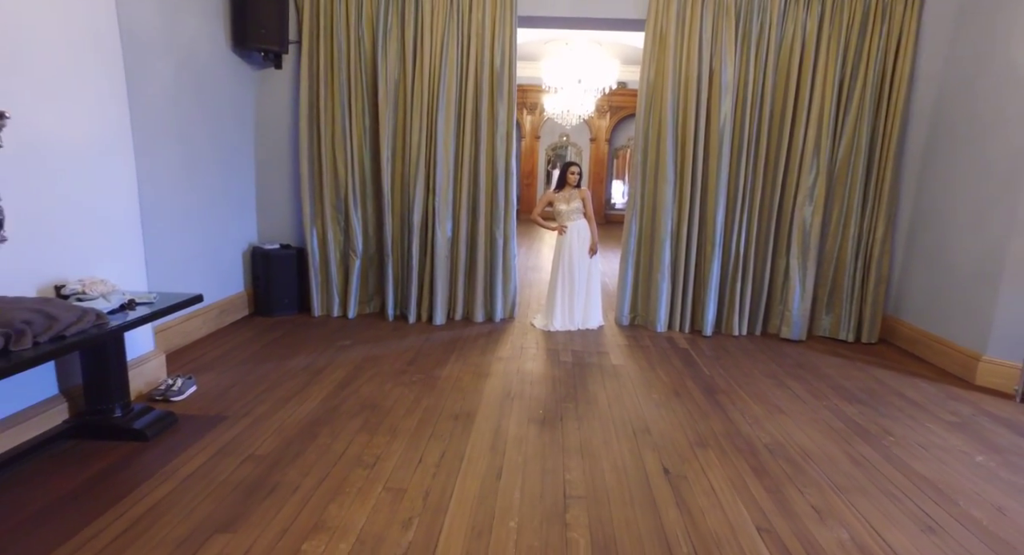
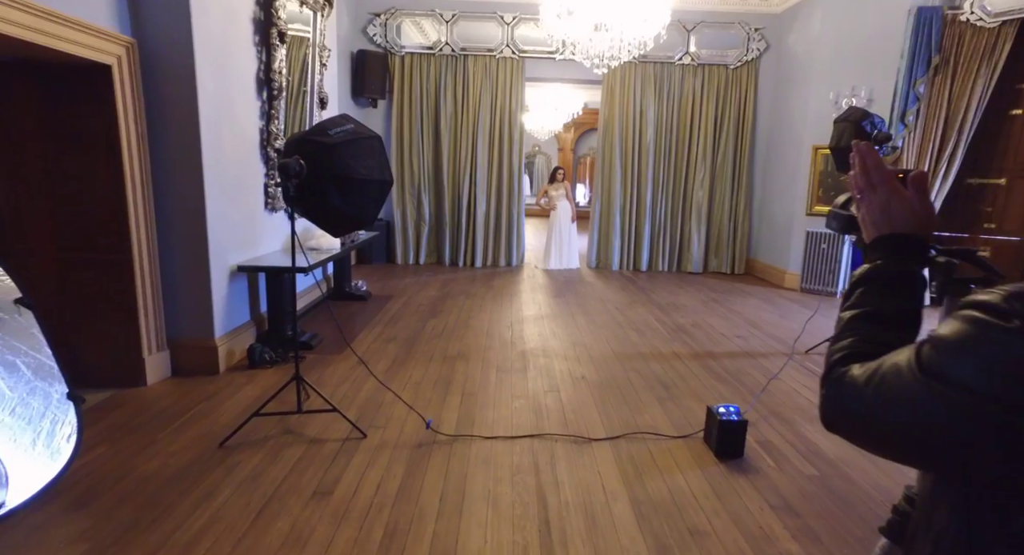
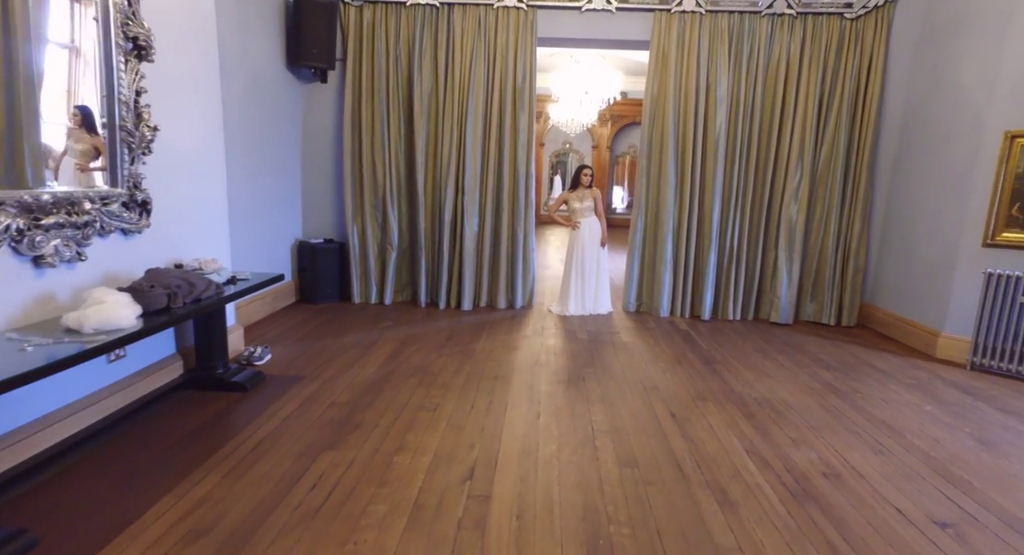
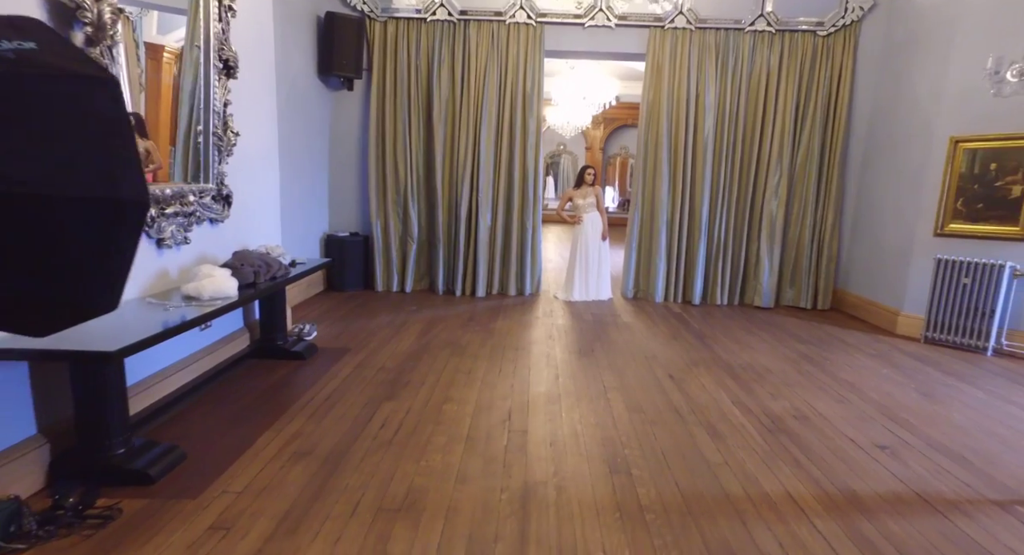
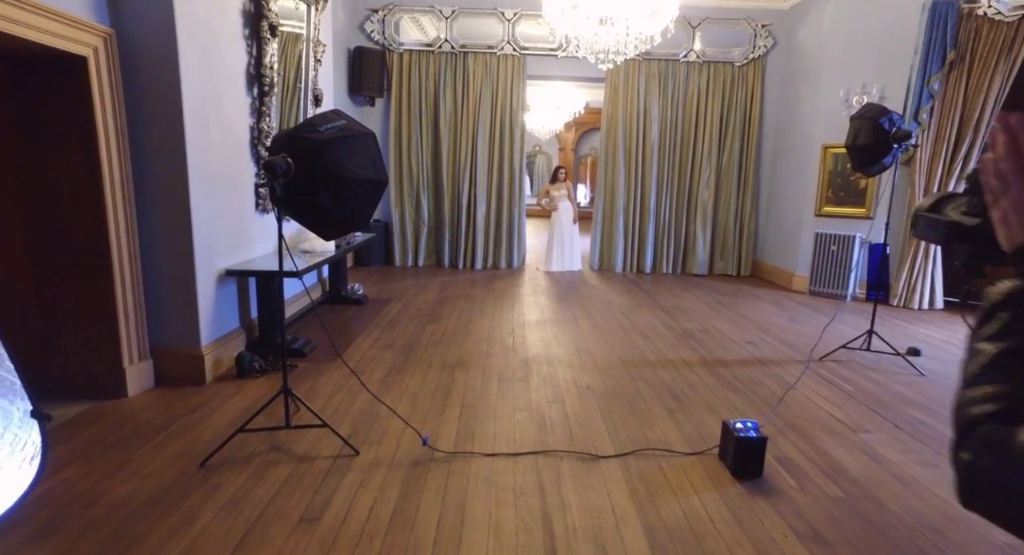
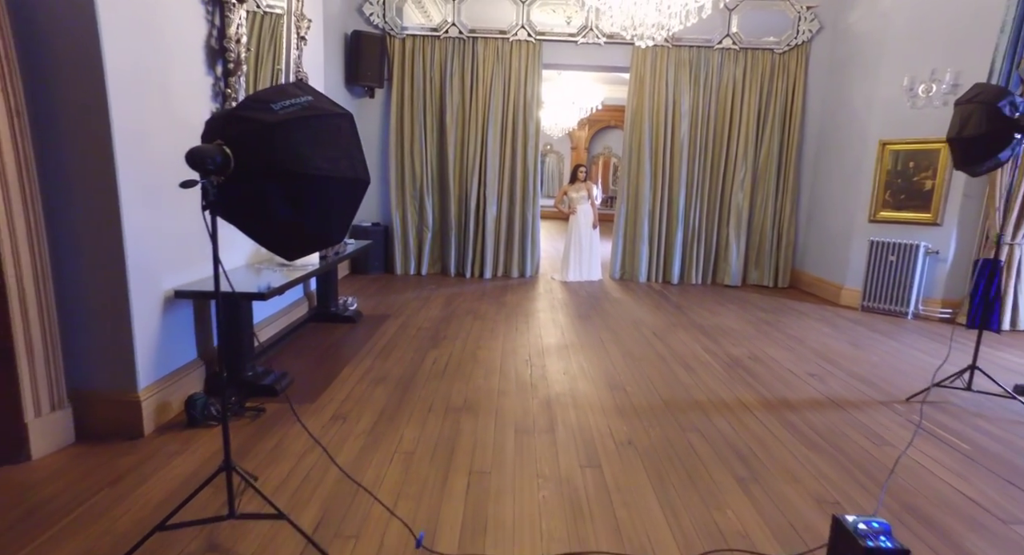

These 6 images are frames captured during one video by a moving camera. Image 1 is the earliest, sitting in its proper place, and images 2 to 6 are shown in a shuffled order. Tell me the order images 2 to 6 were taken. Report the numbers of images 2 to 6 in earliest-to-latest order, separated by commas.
3, 4, 6, 5, 2
